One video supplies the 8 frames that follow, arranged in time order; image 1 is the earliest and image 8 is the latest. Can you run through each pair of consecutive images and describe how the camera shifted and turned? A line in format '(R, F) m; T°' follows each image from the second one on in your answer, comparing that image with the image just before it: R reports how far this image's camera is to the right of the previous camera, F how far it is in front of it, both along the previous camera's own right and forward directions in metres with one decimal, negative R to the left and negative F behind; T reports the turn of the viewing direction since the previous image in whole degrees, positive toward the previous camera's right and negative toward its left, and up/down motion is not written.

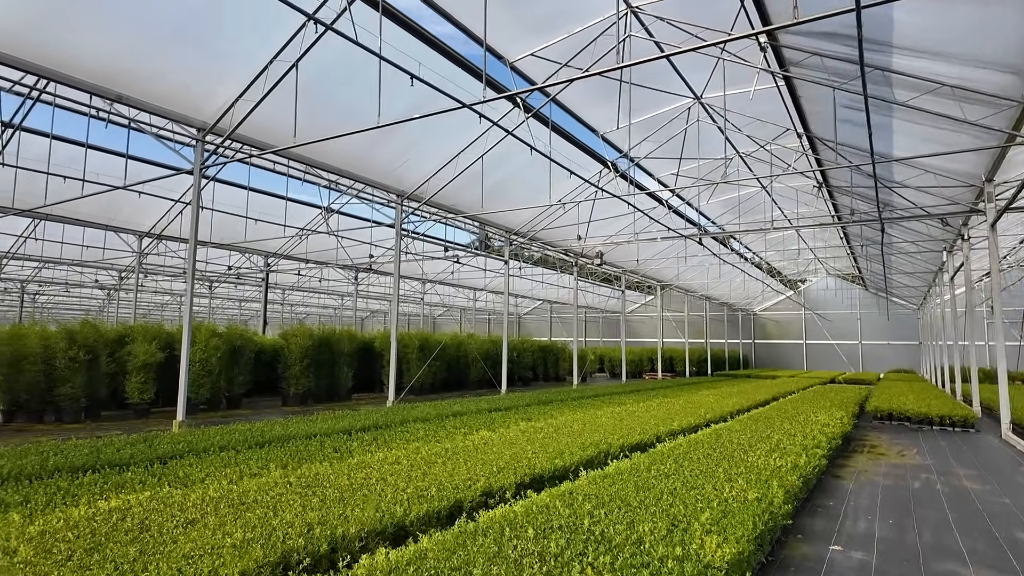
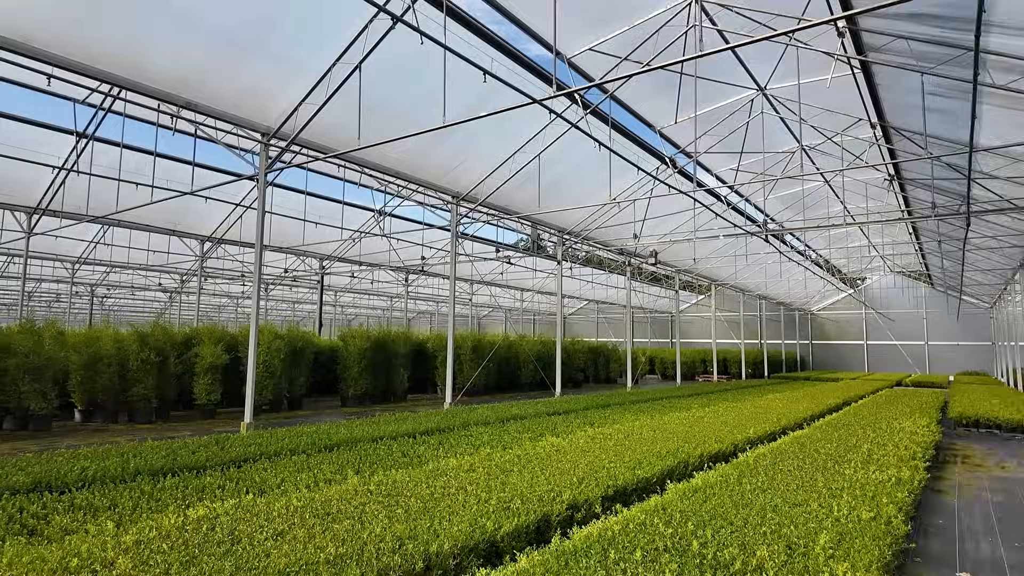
(-0.4, +0.2) m; -4°
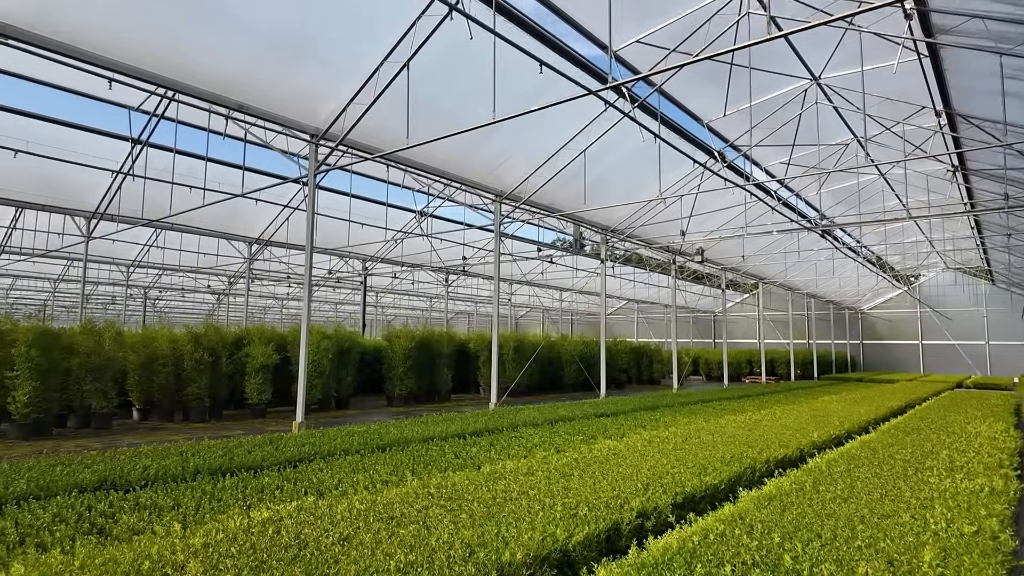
(-0.2, +0.2) m; -3°
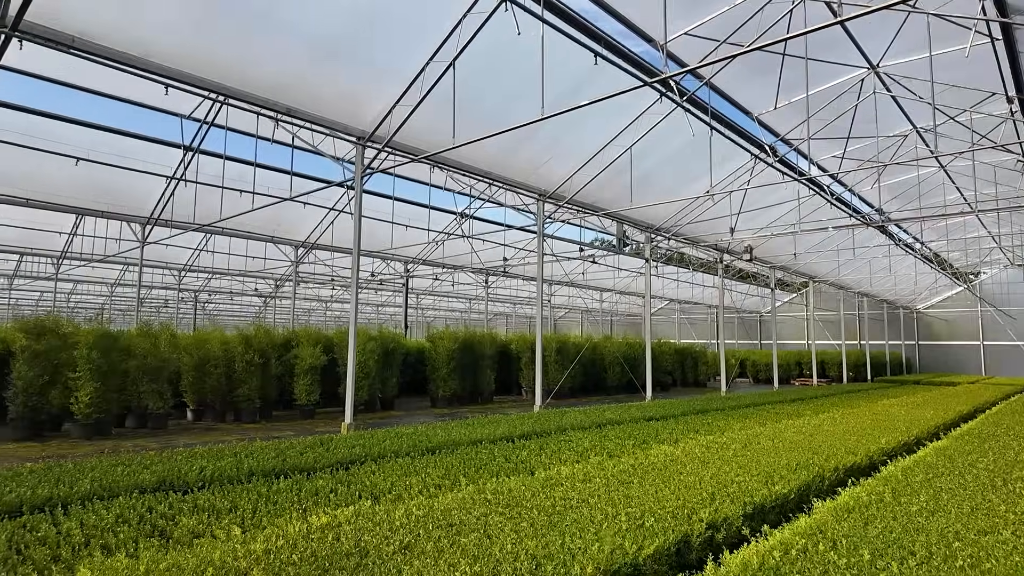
(-0.2, +0.2) m; -4°
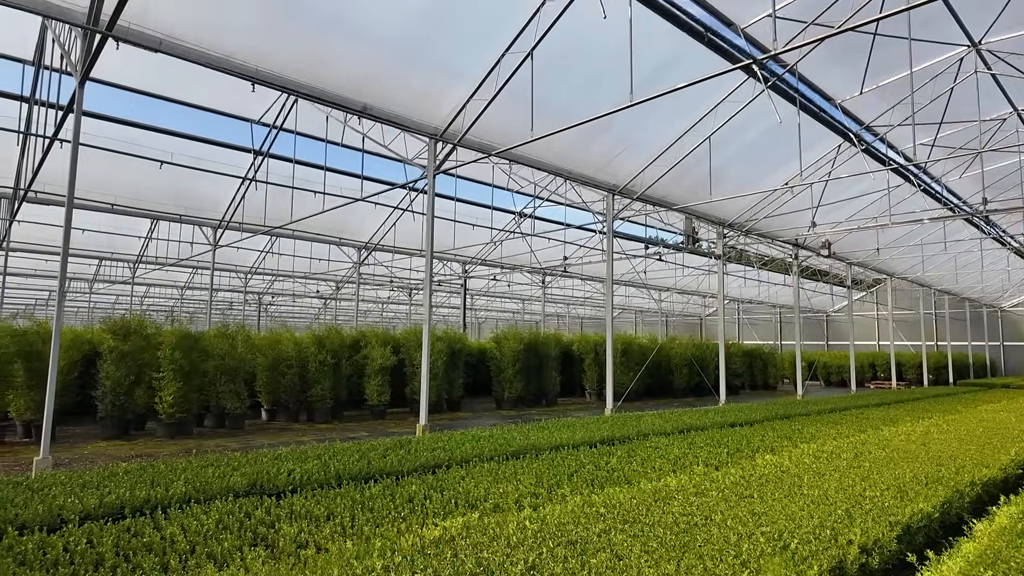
(-0.5, +0.3) m; -5°
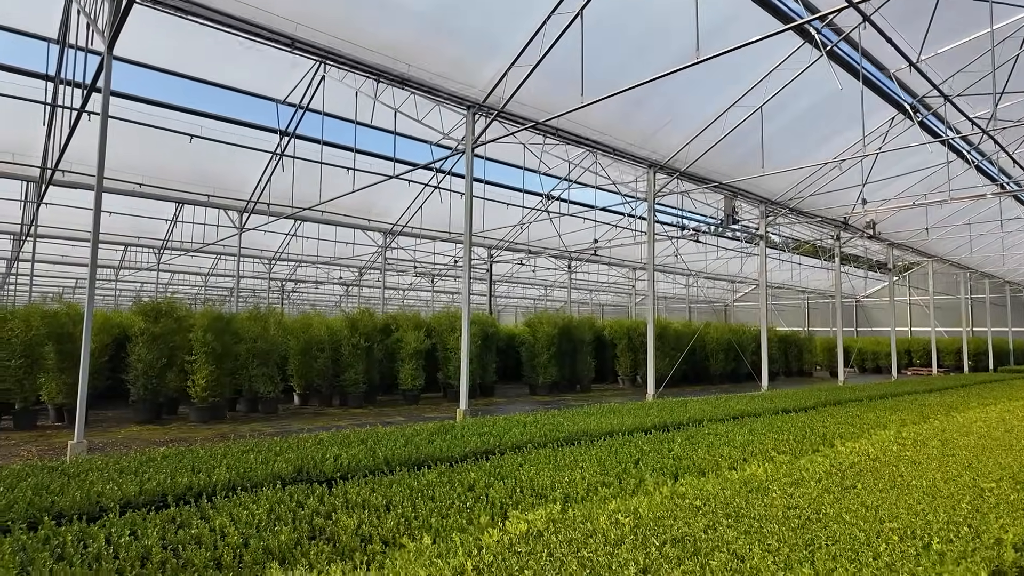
(-0.5, +0.5) m; -2°
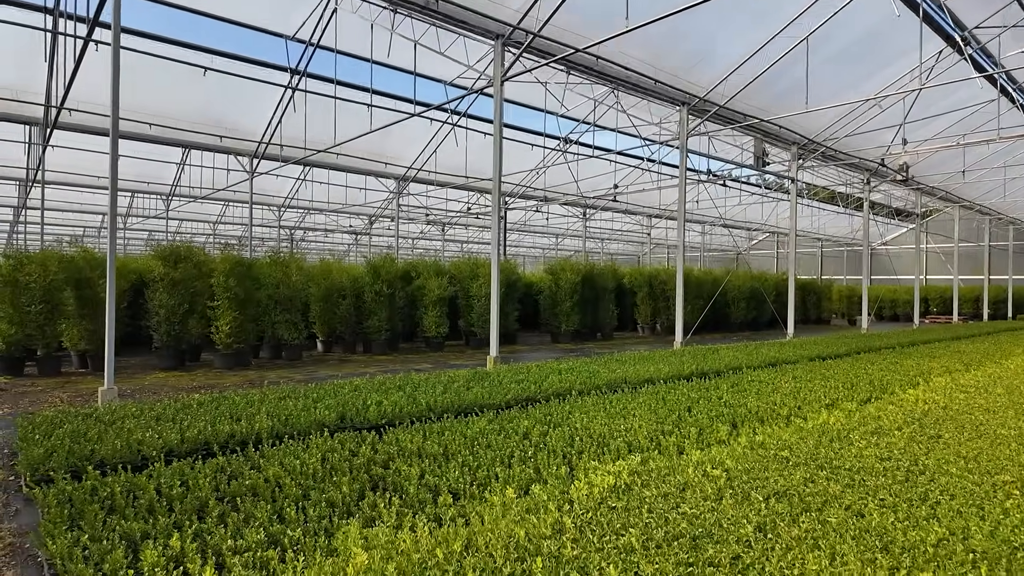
(-0.4, +0.4) m; -1°
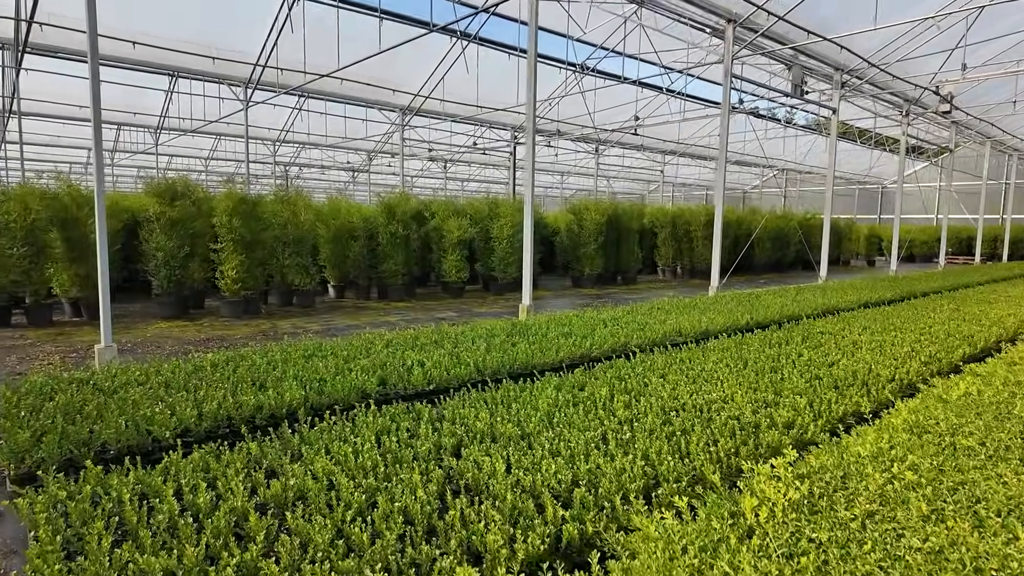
(-0.6, +0.9) m; 0°
